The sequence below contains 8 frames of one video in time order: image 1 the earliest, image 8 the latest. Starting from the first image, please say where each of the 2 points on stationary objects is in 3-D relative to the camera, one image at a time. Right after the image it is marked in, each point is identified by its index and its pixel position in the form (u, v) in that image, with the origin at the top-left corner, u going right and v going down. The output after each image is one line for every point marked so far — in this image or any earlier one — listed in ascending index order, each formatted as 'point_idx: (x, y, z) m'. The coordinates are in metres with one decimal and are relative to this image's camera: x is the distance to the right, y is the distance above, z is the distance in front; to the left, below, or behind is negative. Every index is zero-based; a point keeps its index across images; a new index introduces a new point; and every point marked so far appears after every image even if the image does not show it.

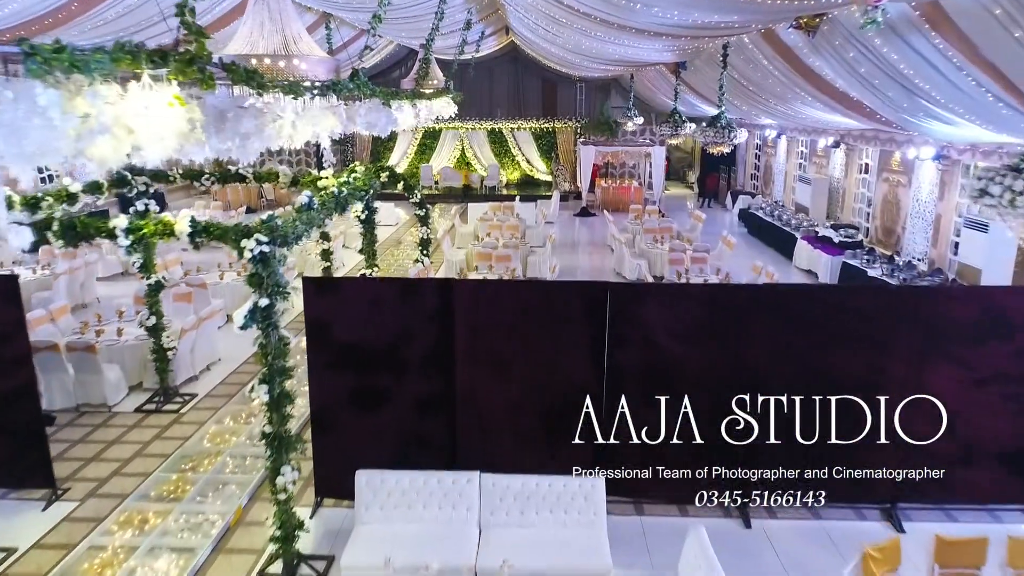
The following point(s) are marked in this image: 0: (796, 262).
0: (+4.7, +0.4, +13.7) m
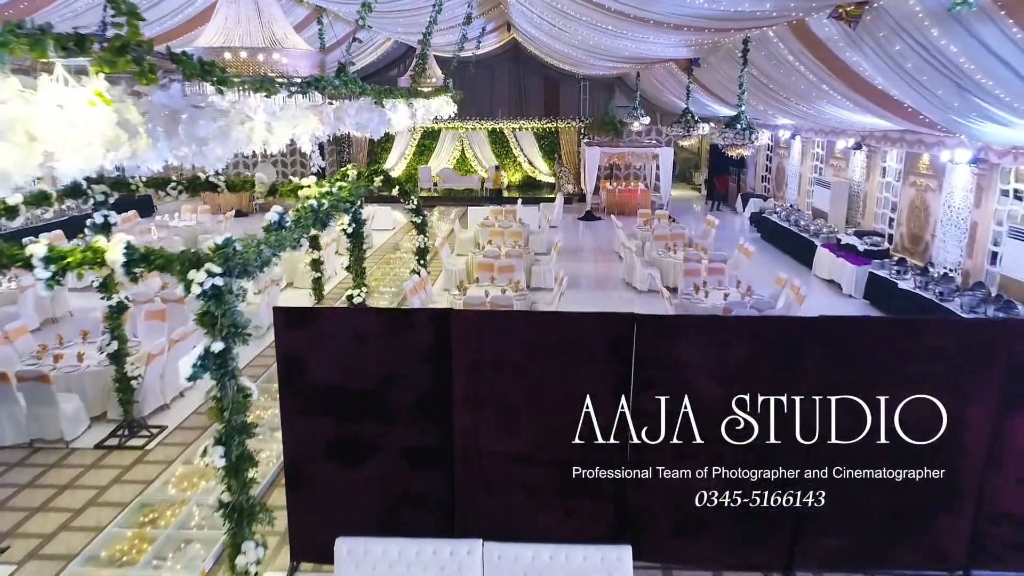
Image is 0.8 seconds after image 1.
0: (+4.7, +0.3, +12.9) m
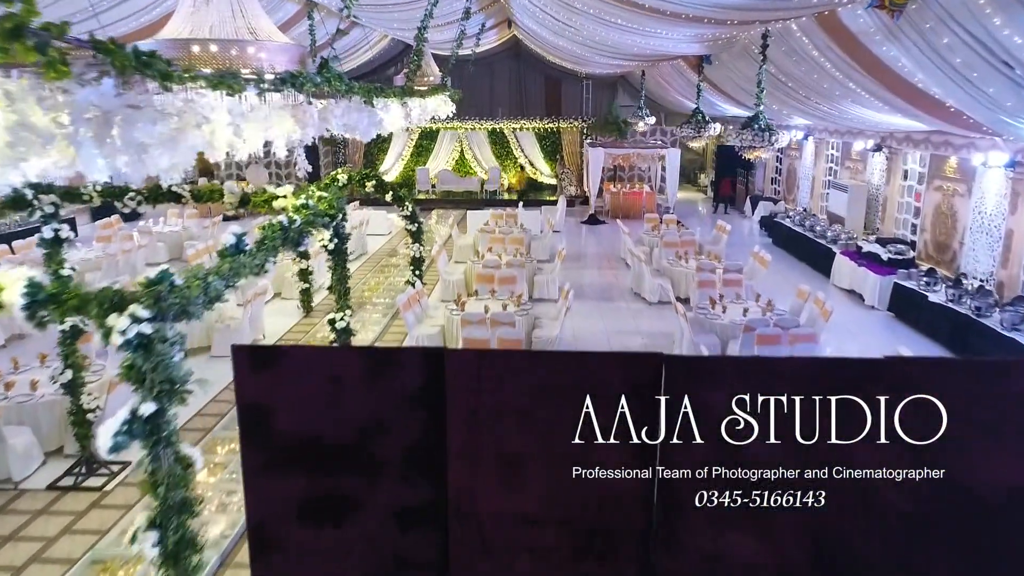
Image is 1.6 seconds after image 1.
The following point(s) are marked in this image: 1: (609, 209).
0: (+4.8, +0.1, +12.2) m
1: (+2.3, +1.8, +19.5) m
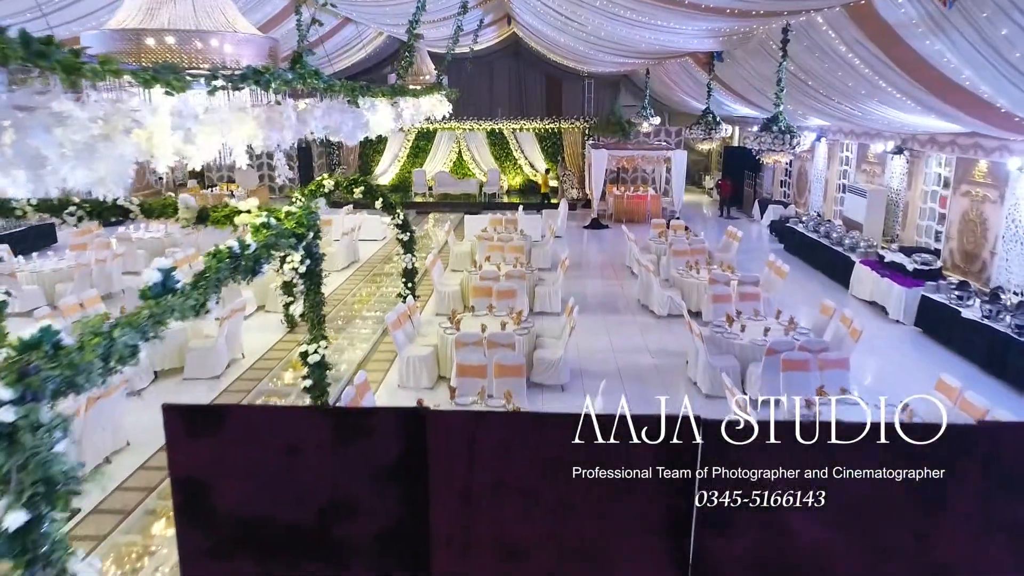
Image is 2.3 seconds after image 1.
0: (+4.8, 0.0, +11.5) m
1: (+2.3, +1.7, +18.7) m
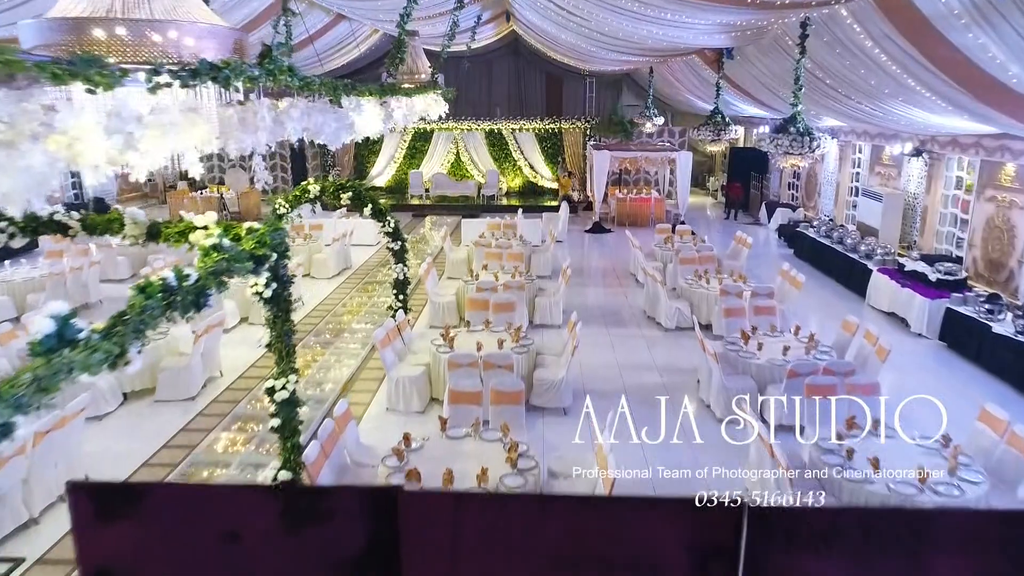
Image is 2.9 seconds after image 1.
0: (+4.7, -0.2, +10.9) m
1: (+2.3, +1.6, +18.1) m
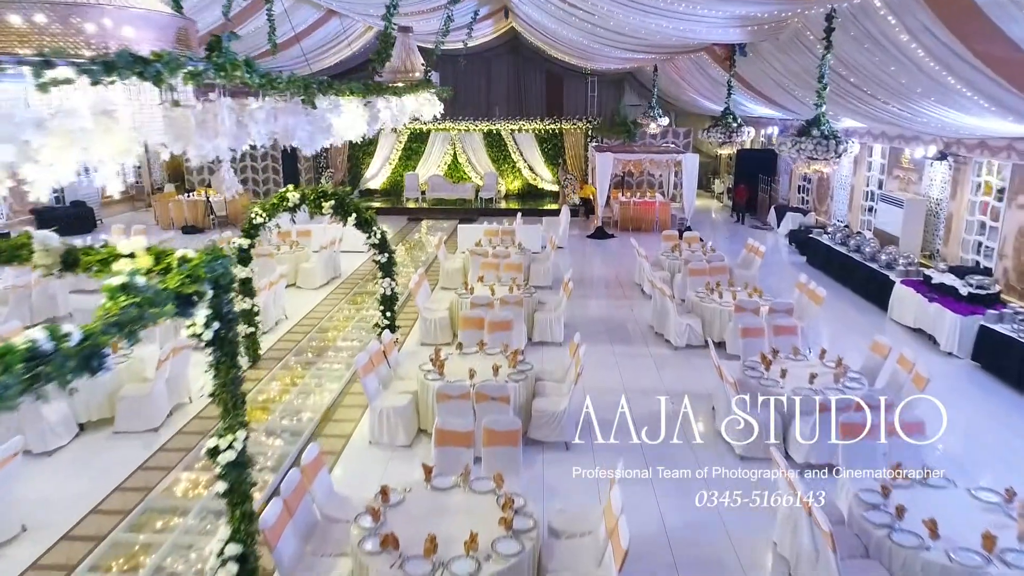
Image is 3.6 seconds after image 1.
0: (+4.7, -0.3, +10.2) m
1: (+2.2, +1.4, +17.4) m
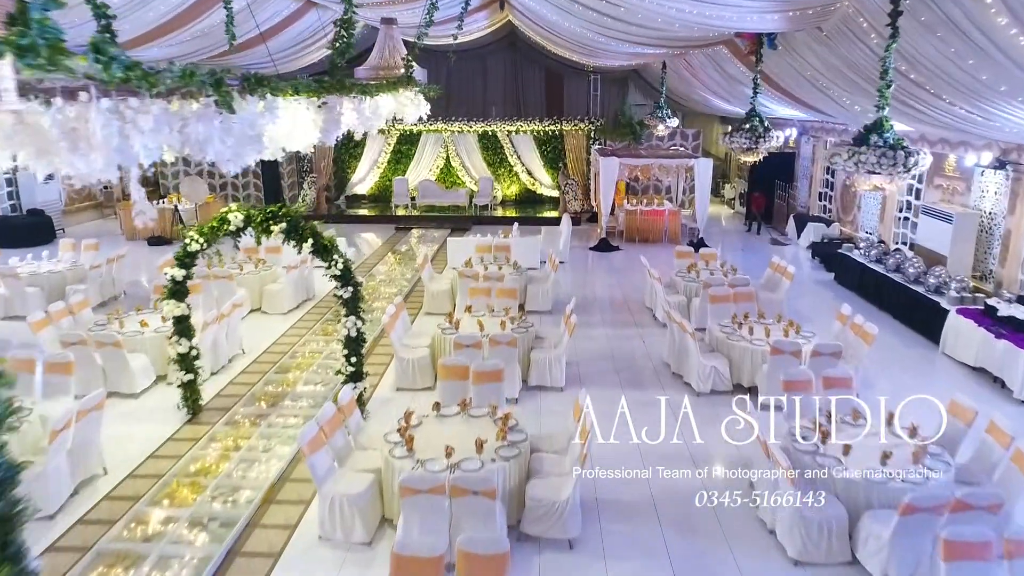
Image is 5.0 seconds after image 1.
0: (+4.6, -0.7, +8.8) m
1: (+2.2, +1.1, +16.0) m
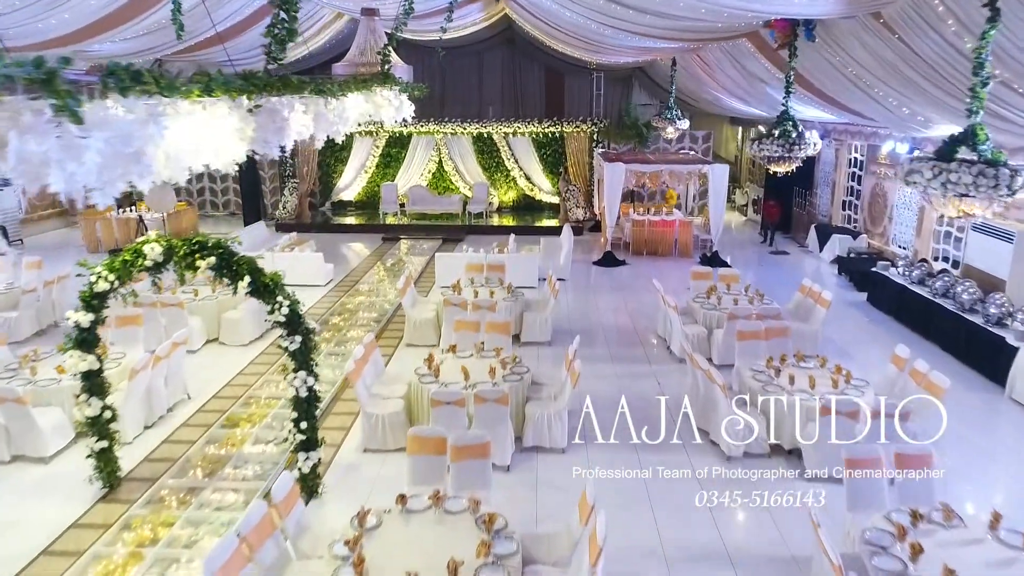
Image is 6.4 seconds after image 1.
0: (+4.6, -1.0, +7.4) m
1: (+2.1, +0.8, +14.7) m
